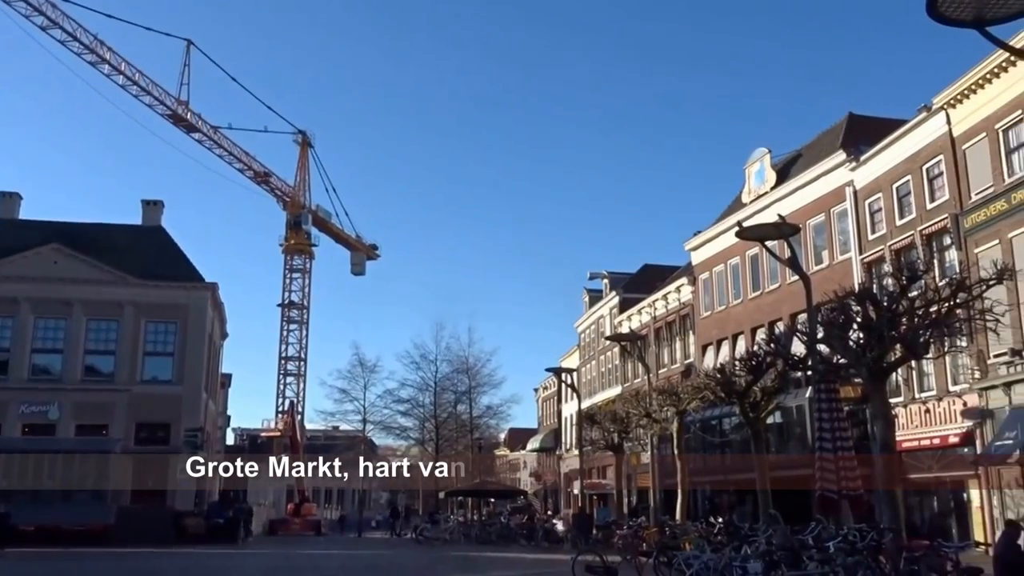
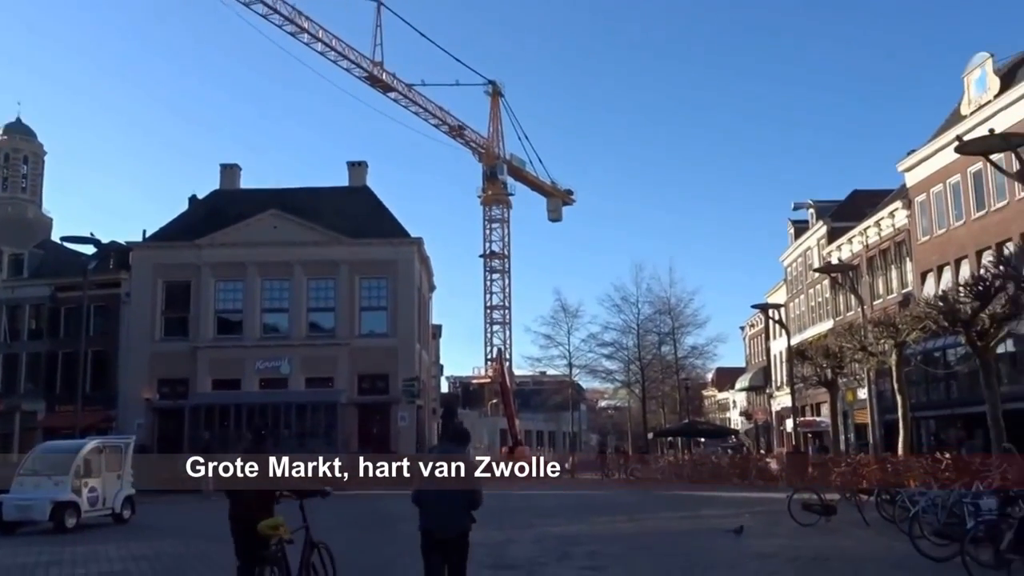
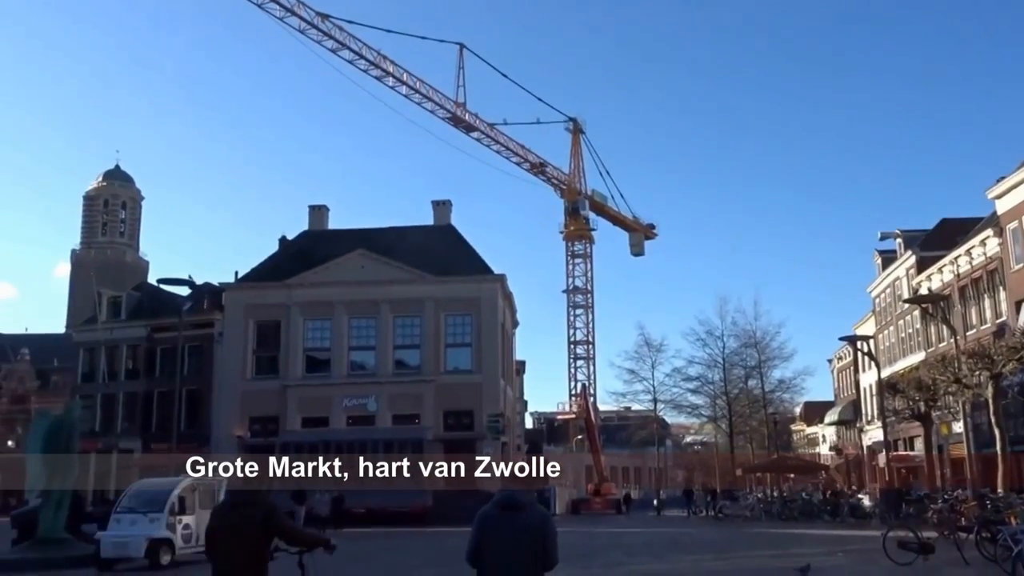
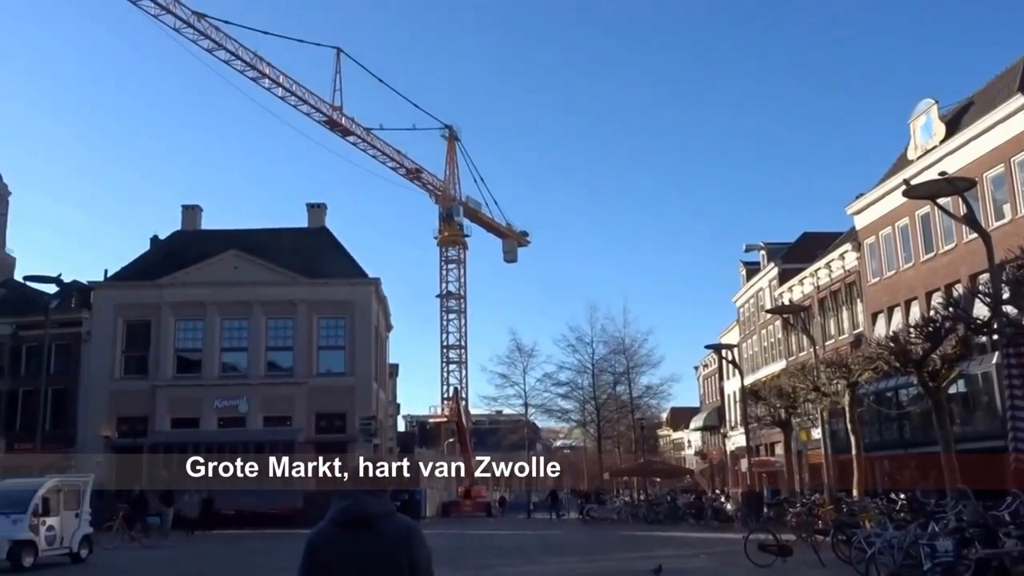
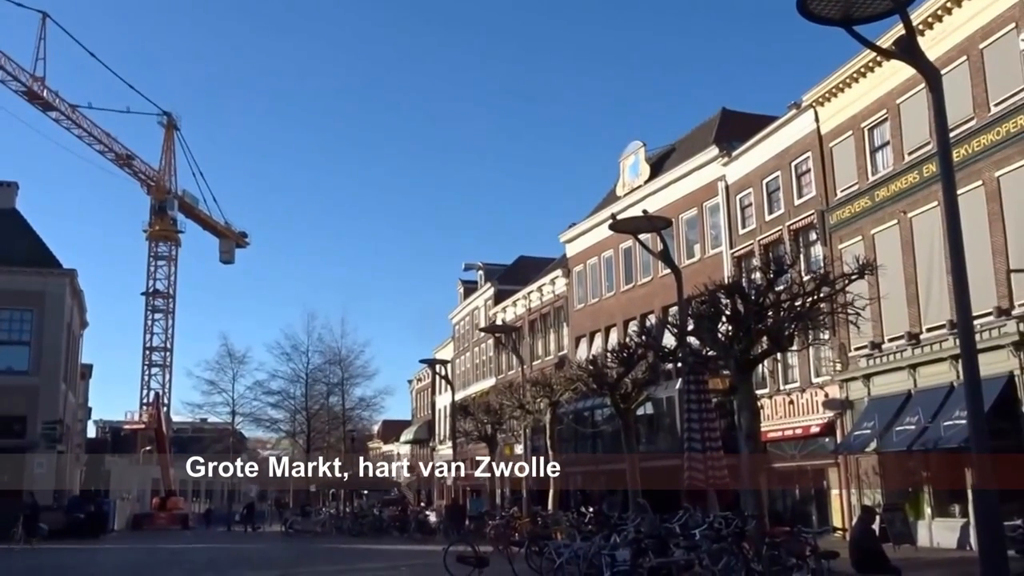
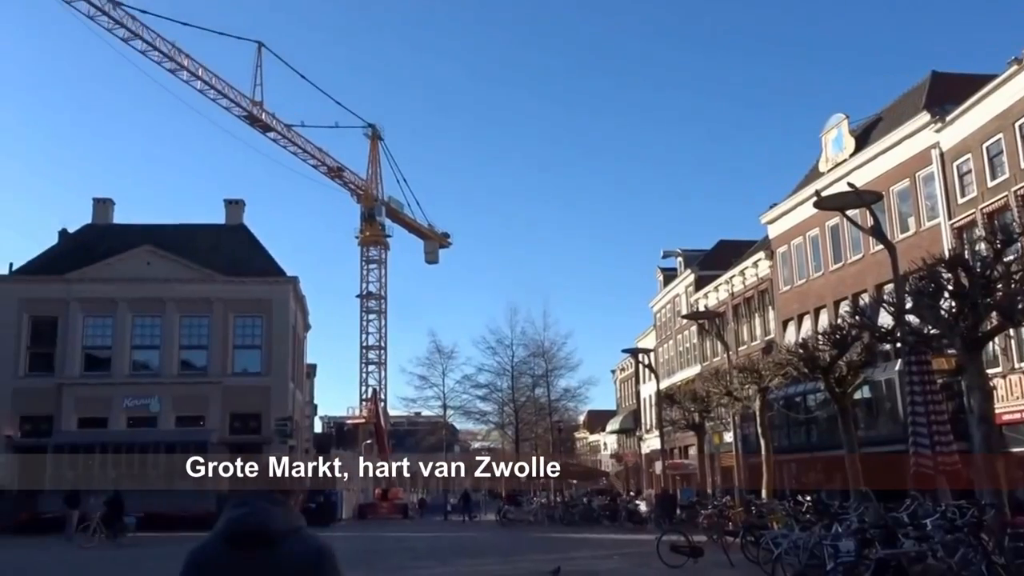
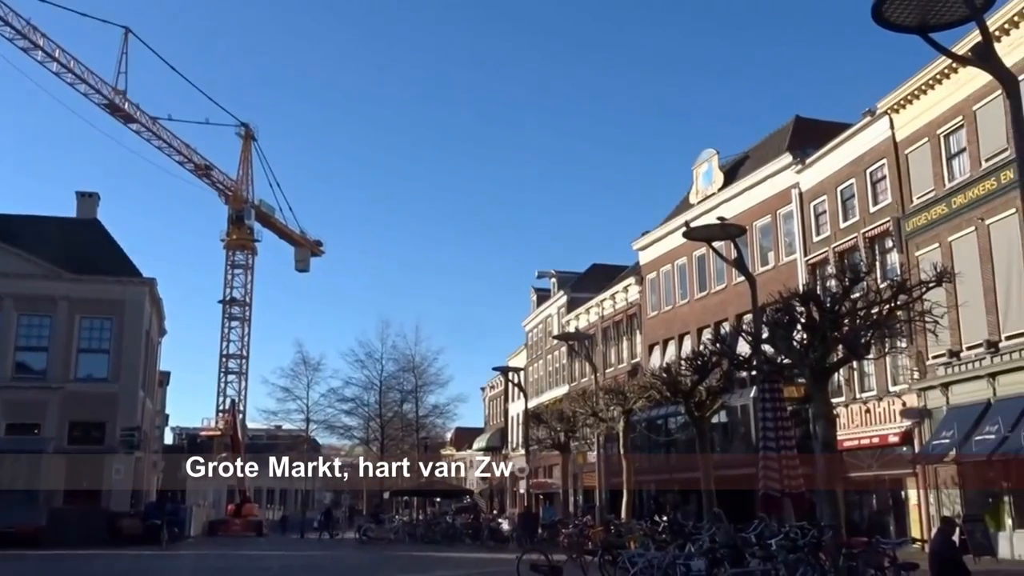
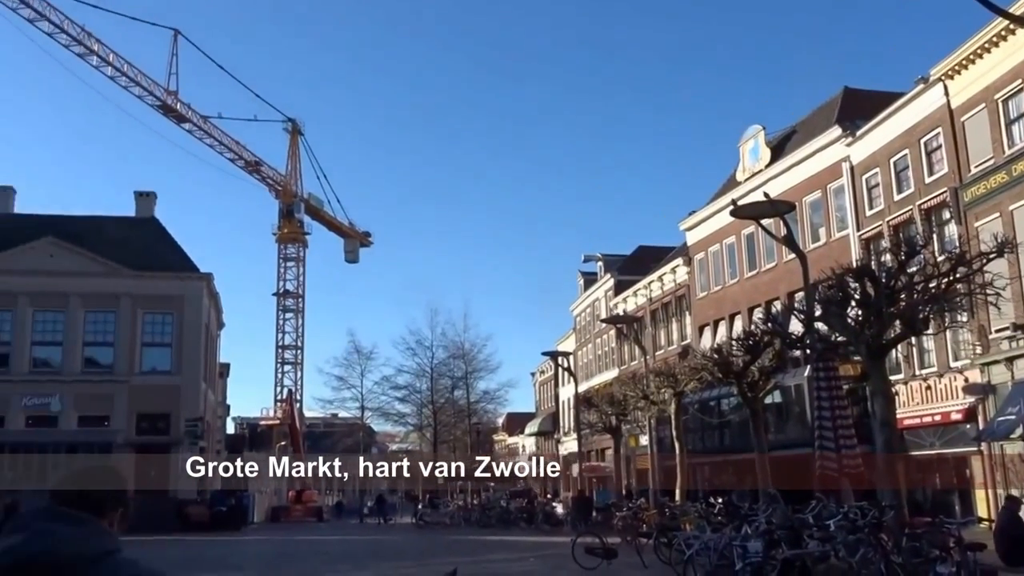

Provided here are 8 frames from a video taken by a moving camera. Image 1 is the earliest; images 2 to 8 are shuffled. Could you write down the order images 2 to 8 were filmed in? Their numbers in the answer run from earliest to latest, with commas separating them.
7, 5, 8, 6, 4, 3, 2
